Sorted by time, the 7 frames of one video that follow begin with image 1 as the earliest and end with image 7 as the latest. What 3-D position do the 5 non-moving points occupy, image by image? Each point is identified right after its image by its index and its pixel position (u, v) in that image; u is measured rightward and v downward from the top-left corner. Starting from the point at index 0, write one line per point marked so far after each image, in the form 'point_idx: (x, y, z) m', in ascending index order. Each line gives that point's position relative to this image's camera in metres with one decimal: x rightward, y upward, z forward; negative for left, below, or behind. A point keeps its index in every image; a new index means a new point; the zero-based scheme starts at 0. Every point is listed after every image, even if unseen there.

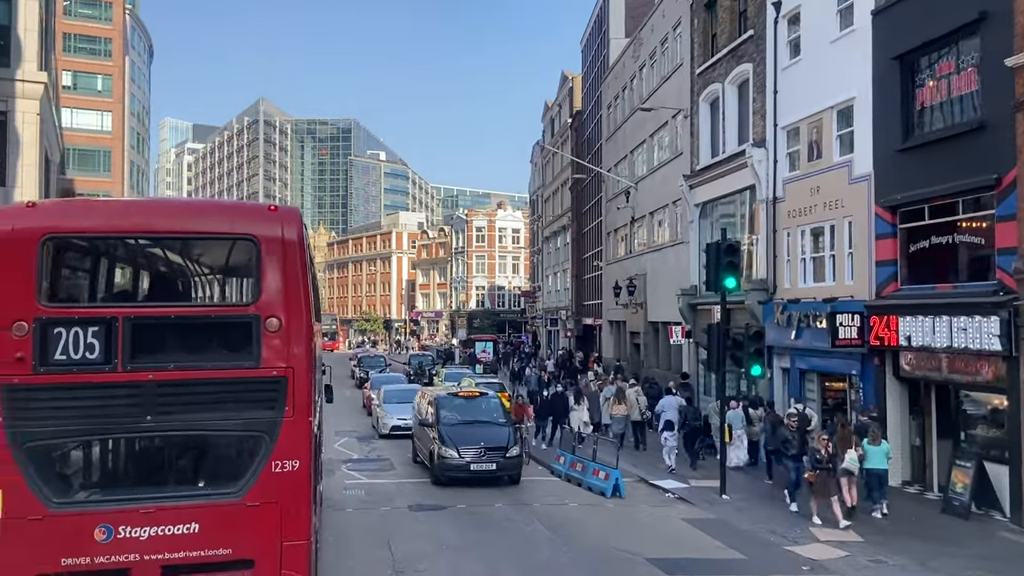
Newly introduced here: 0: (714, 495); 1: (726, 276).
0: (+4.3, -4.4, +16.2) m
1: (+4.4, +0.2, +15.8) m
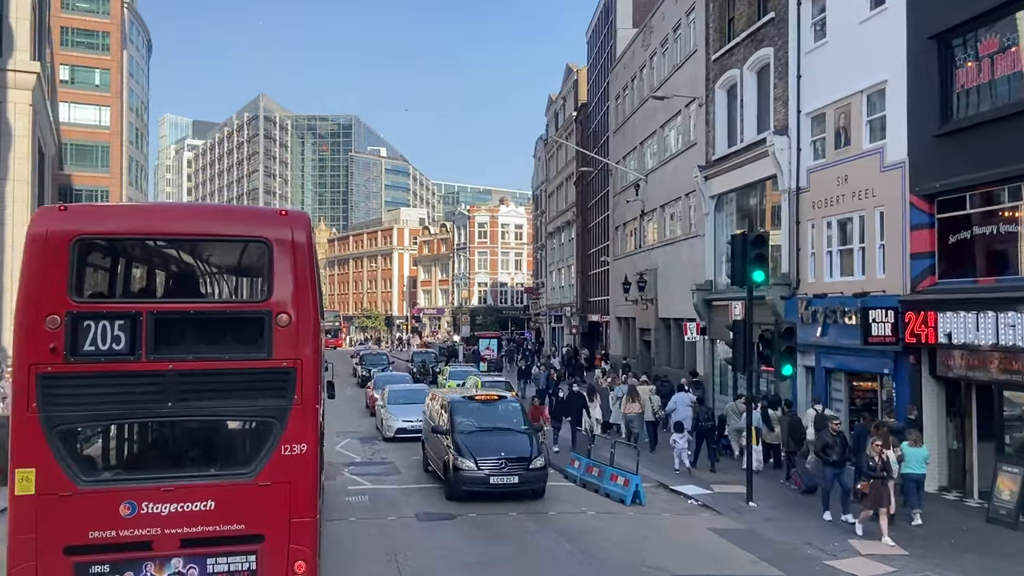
0: (+4.5, -4.3, +15.3) m
1: (+4.7, +0.4, +14.8) m
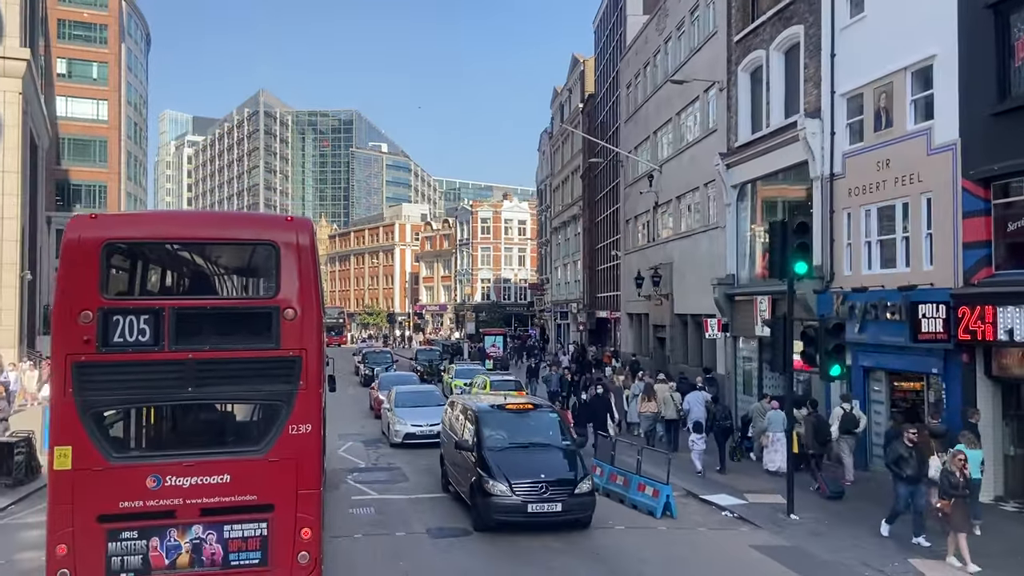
0: (+4.9, -4.1, +14.0) m
1: (+5.0, +0.5, +13.5) m
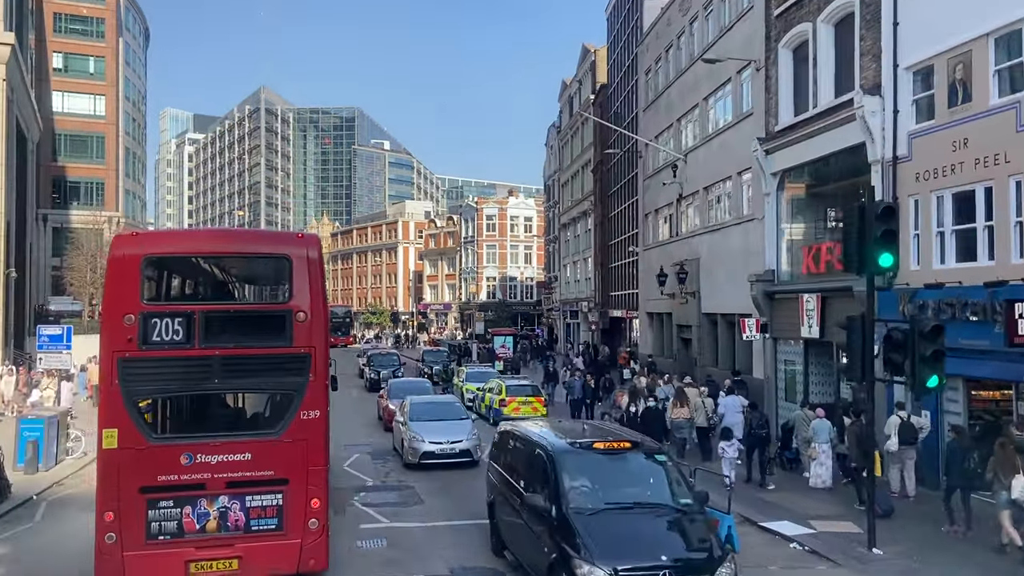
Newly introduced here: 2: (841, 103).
0: (+5.4, -4.1, +12.0) m
1: (+5.6, +0.6, +11.6) m
2: (+7.9, +4.4, +18.5) m
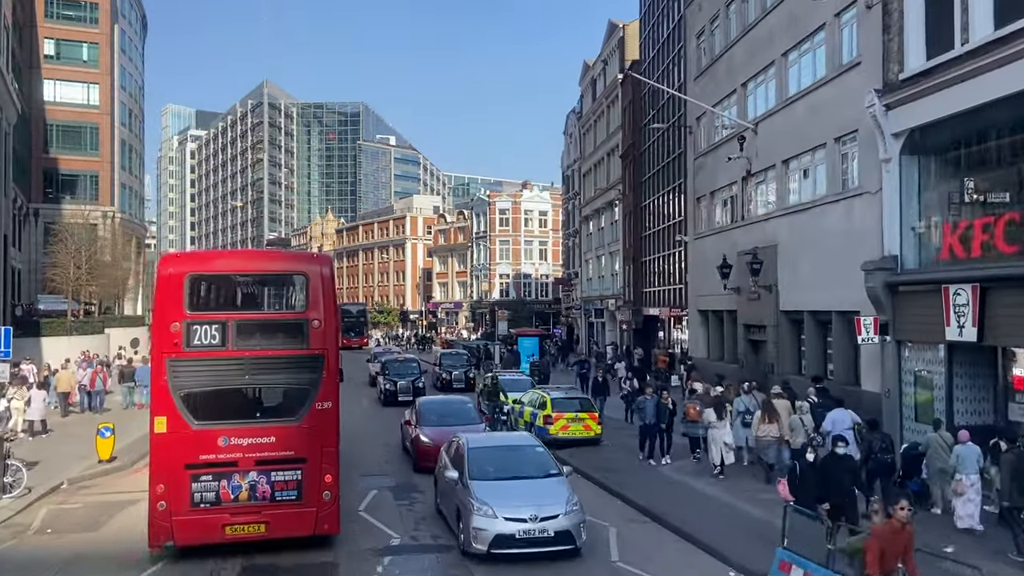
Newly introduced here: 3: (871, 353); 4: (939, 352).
0: (+6.6, -3.9, +7.6) m
1: (+6.7, +0.8, +7.1) m
2: (+9.1, +4.7, +14.0) m
3: (+8.6, -1.6, +18.4) m
4: (+8.9, -1.4, +16.1) m
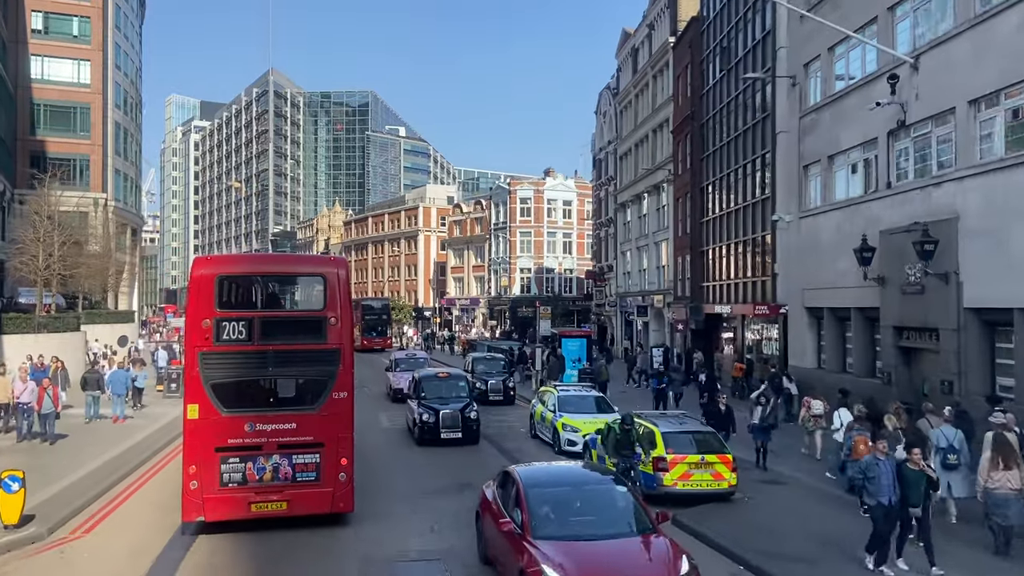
0: (+8.3, -3.7, +1.2) m
1: (+8.4, +1.0, +0.7) m
2: (+10.9, +4.9, +7.6) m
3: (+10.4, -1.3, +12.0) m
4: (+10.7, -1.2, +9.7) m
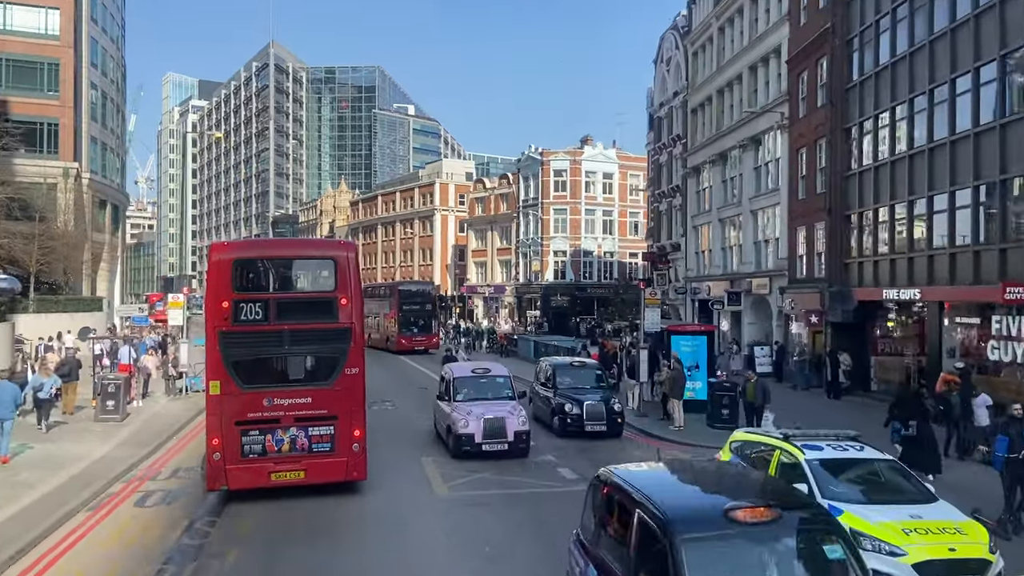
0: (+10.8, -3.3, -9.2) m
1: (+11.0, +1.3, -9.8) m
2: (+13.5, +5.3, -2.9) m
3: (+13.0, -0.9, +1.5) m
4: (+13.3, -0.8, -0.8) m
